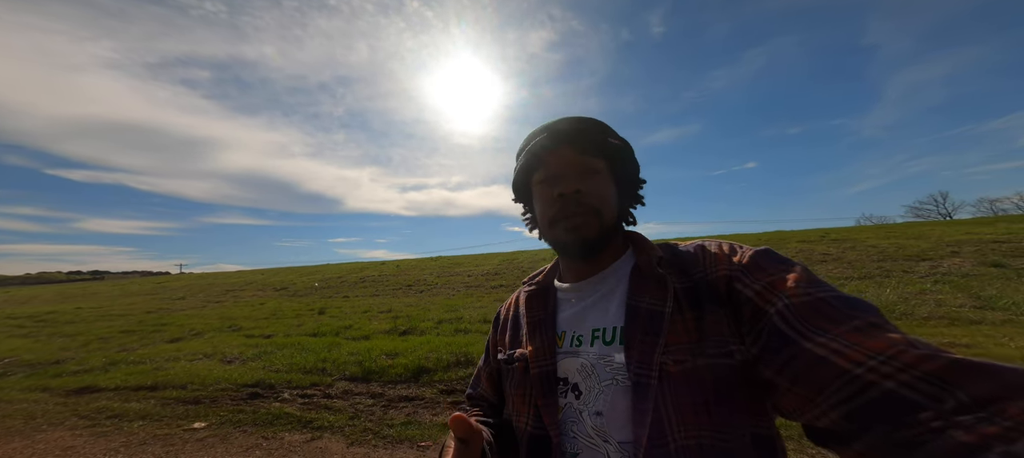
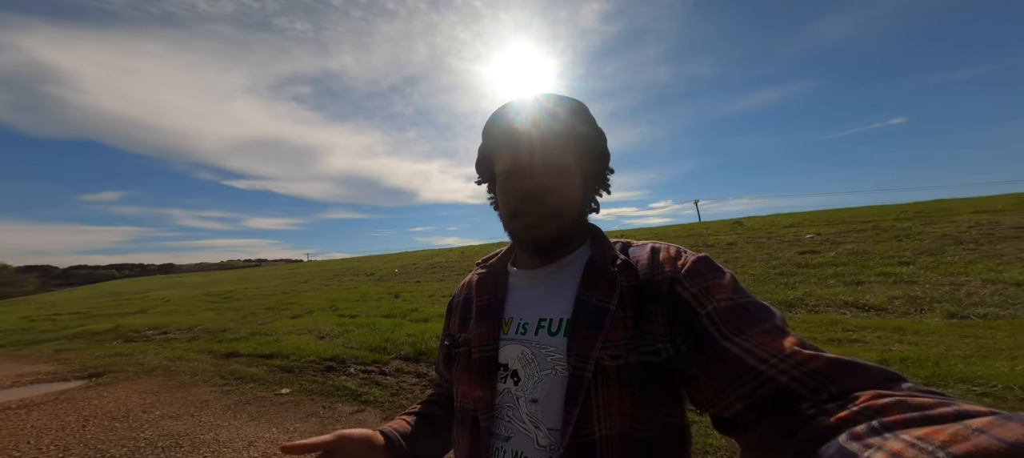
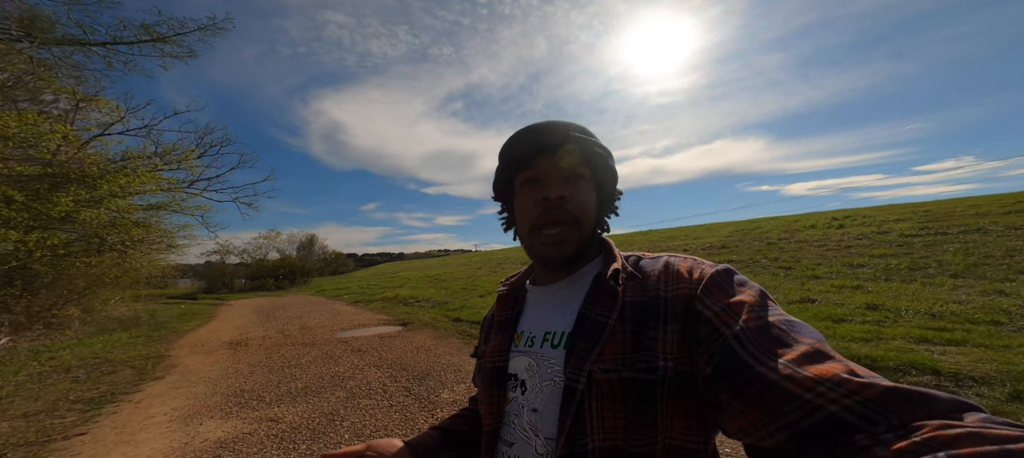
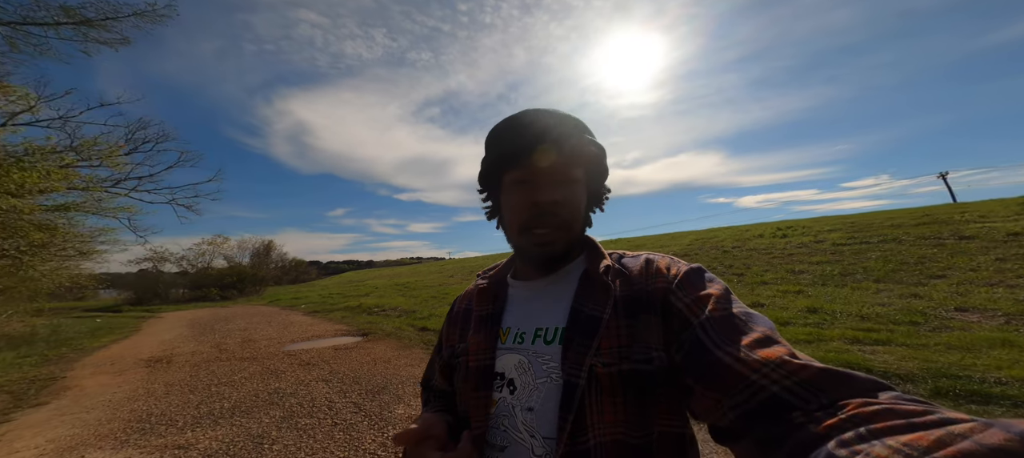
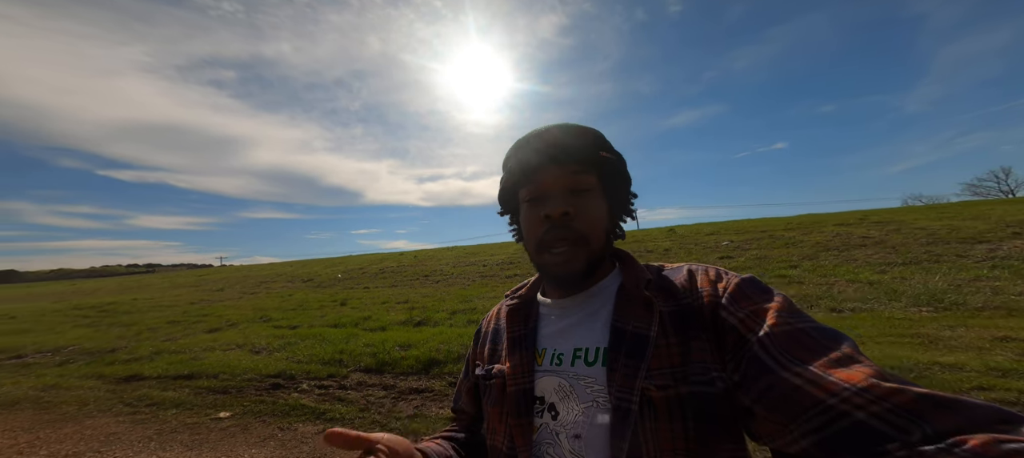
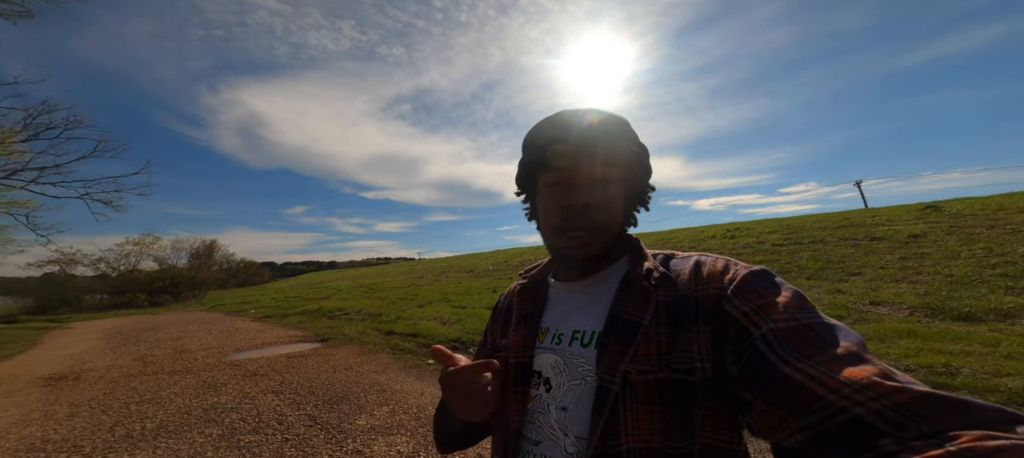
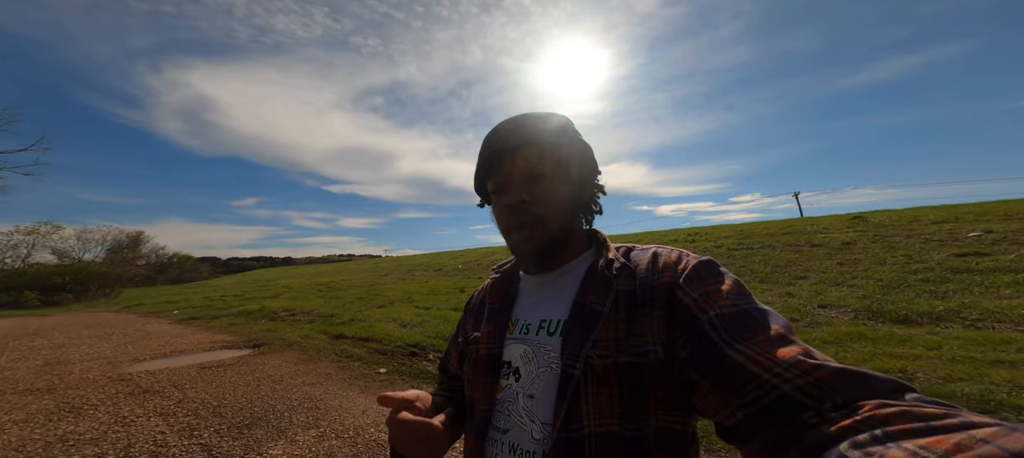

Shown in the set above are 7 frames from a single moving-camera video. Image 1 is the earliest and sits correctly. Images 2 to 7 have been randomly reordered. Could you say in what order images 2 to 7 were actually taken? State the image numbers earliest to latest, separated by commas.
5, 2, 7, 6, 4, 3
